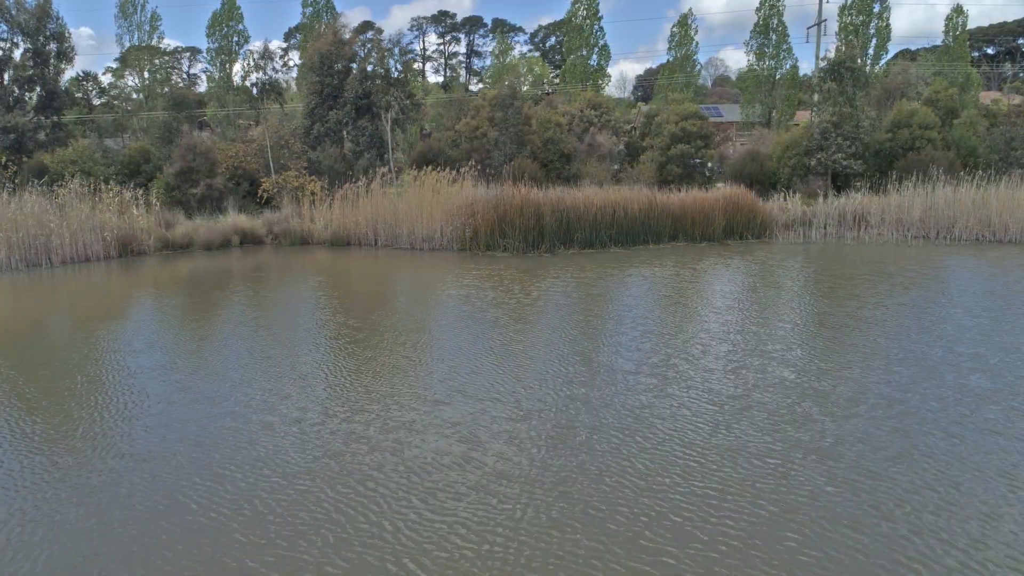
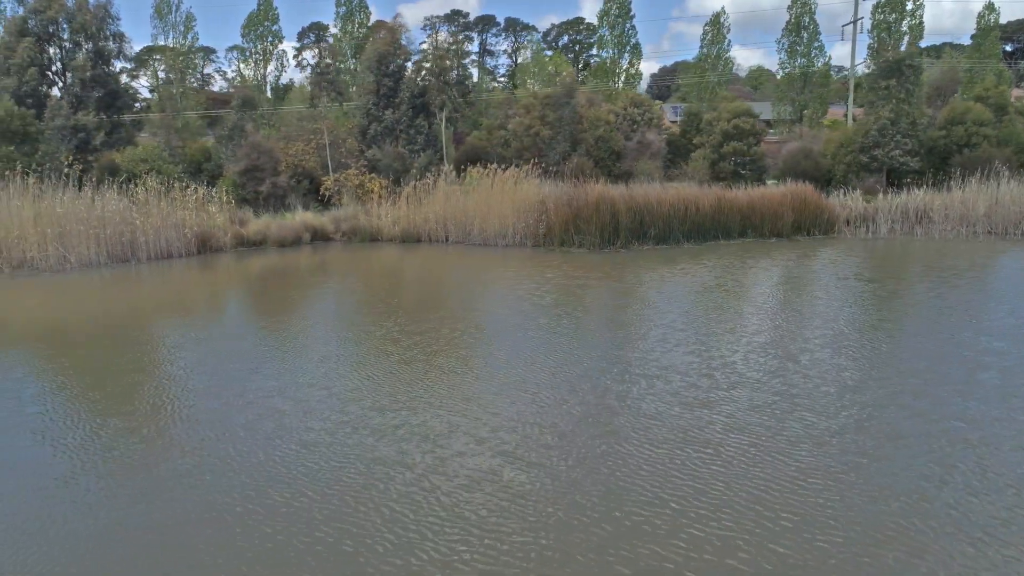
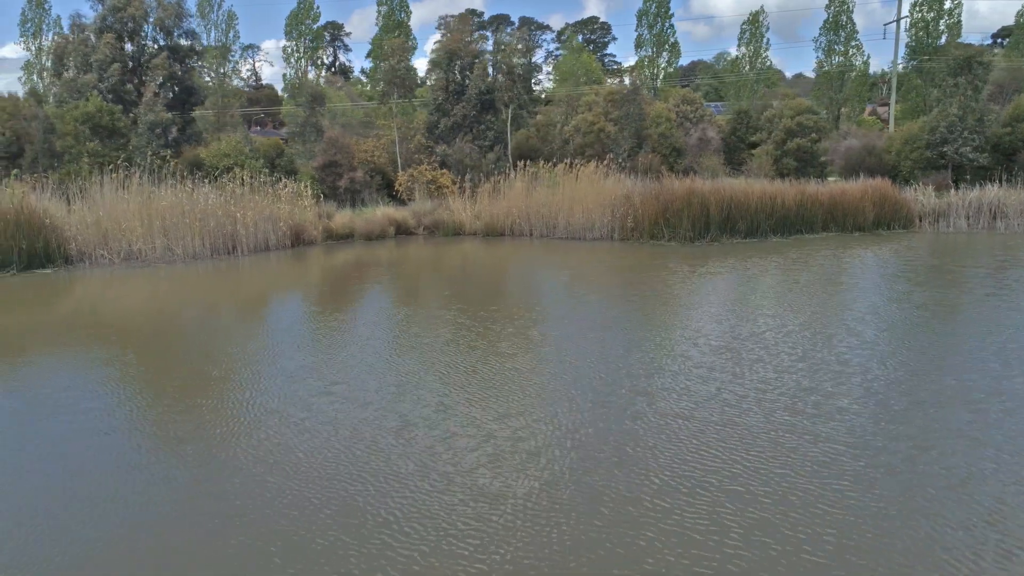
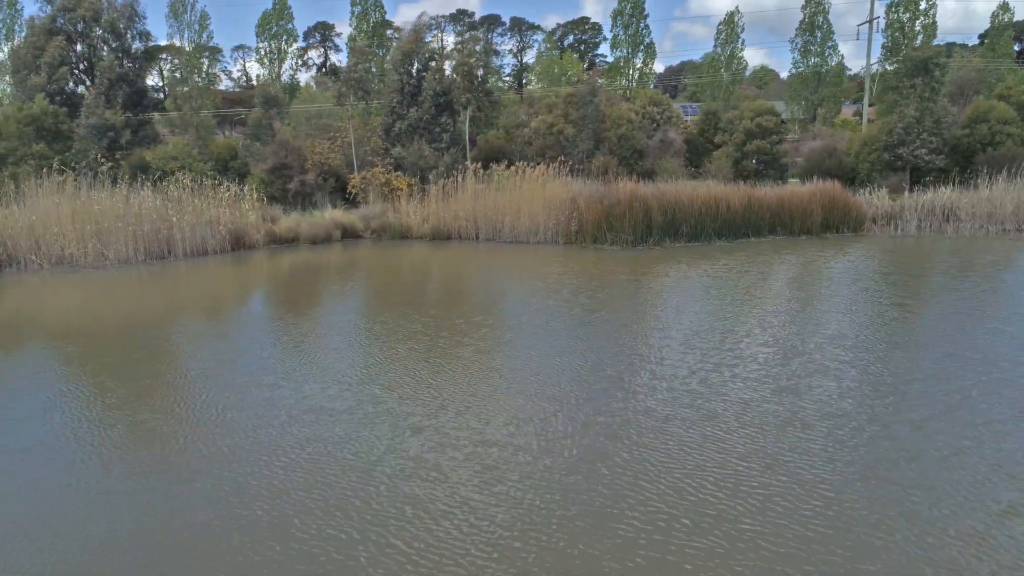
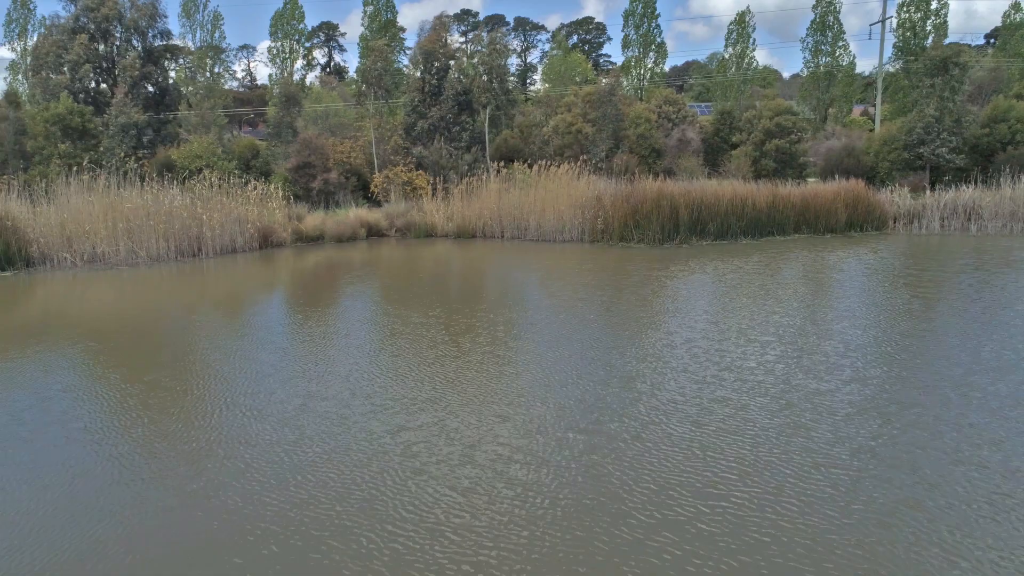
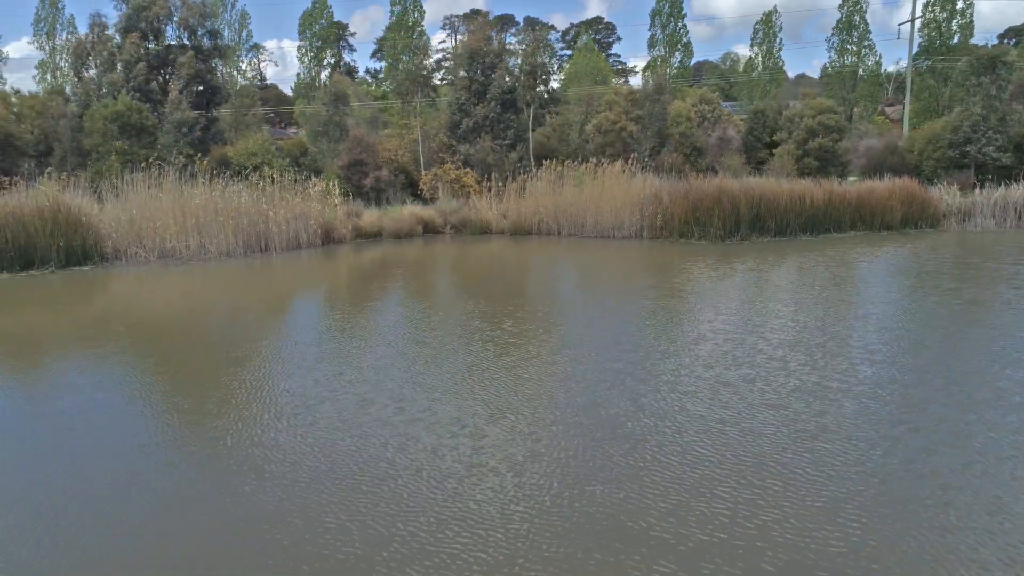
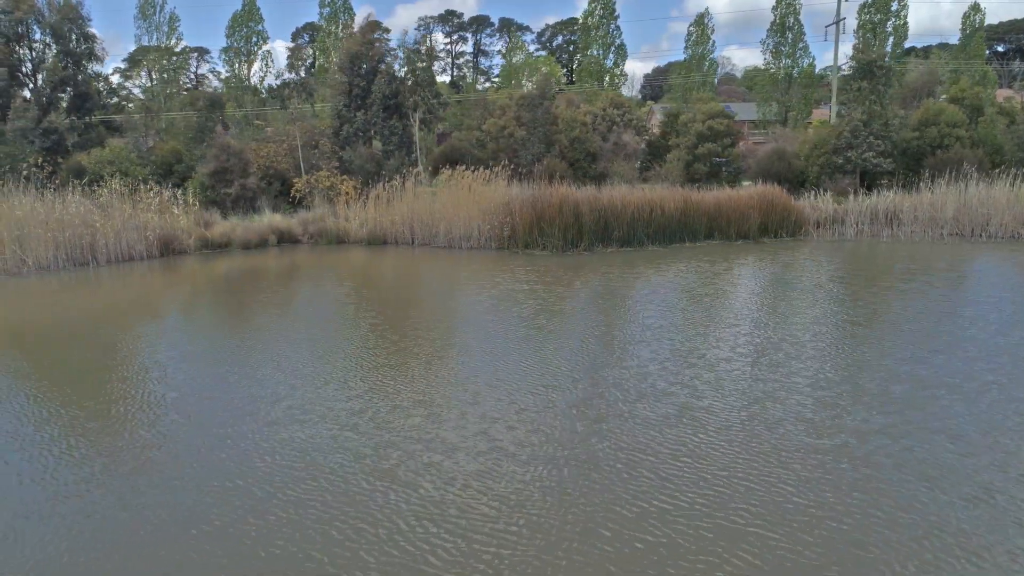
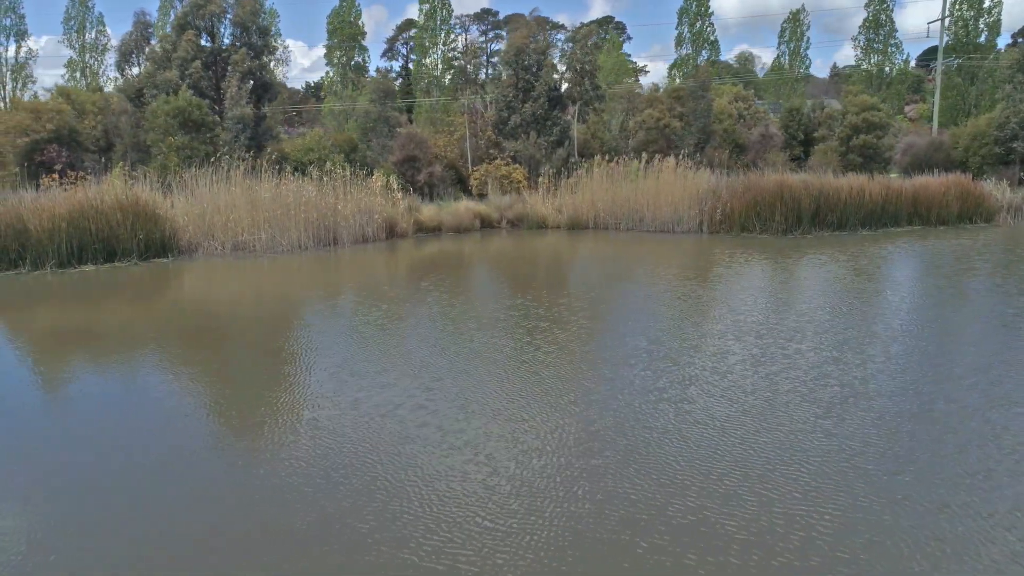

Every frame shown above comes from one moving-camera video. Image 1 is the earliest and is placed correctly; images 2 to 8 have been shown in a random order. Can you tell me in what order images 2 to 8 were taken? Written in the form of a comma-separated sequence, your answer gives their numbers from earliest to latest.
7, 2, 4, 5, 3, 6, 8
